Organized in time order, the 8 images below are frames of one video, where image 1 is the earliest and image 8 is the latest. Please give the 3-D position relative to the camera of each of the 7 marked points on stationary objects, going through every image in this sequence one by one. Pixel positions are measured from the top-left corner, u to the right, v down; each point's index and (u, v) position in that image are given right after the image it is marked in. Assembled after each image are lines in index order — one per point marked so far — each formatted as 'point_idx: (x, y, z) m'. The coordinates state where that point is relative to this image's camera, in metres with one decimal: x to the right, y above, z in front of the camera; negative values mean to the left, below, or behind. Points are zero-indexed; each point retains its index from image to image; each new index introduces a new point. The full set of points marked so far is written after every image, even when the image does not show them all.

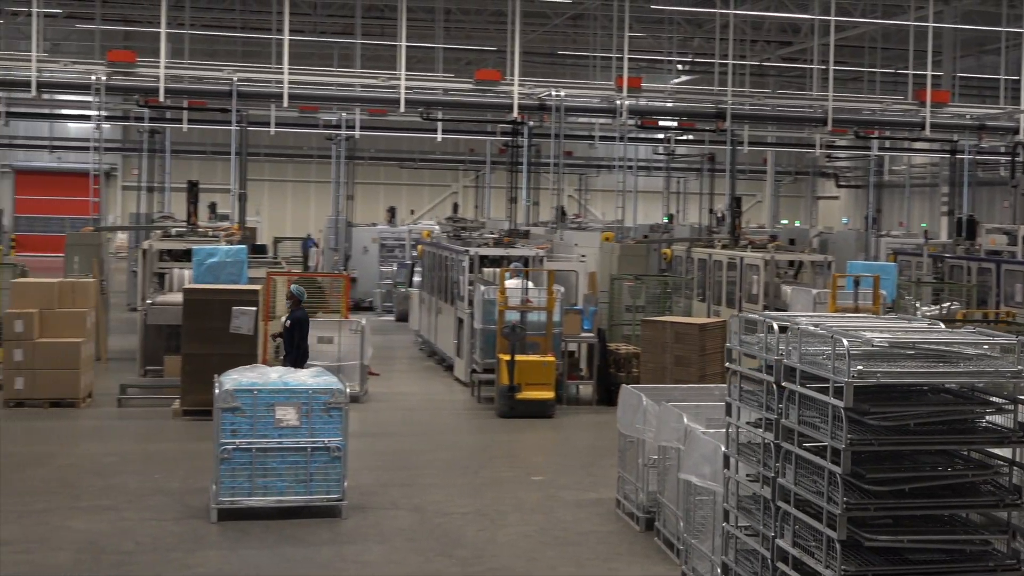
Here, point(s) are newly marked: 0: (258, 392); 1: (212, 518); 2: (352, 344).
0: (-1.1, -0.5, +7.1) m
1: (-1.3, -1.1, +7.0) m
2: (-1.2, -0.5, +13.1) m
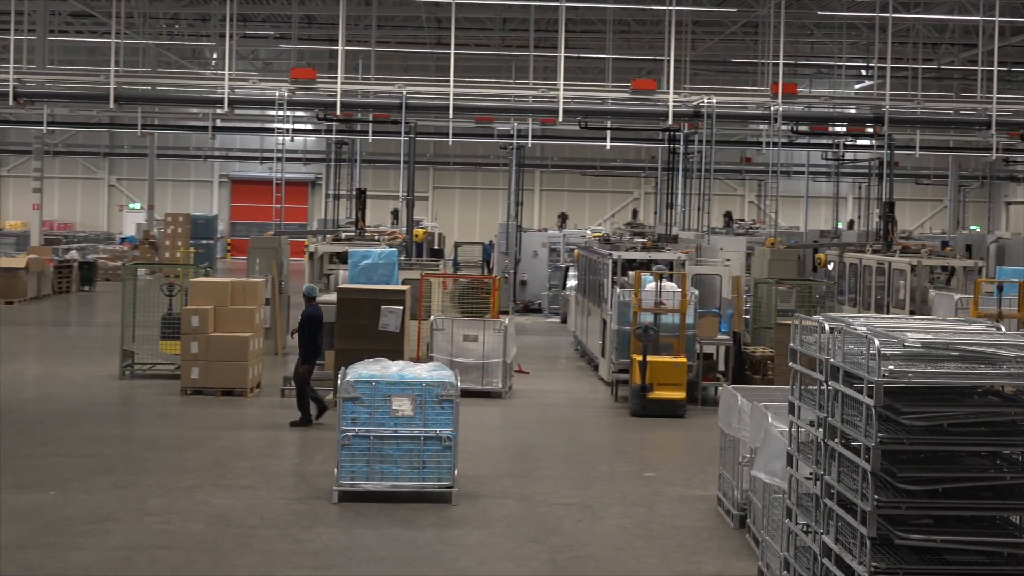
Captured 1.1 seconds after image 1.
0: (-0.7, -0.5, +7.7) m
1: (-0.9, -1.1, +7.6) m
2: (-0.1, -0.5, +13.7) m
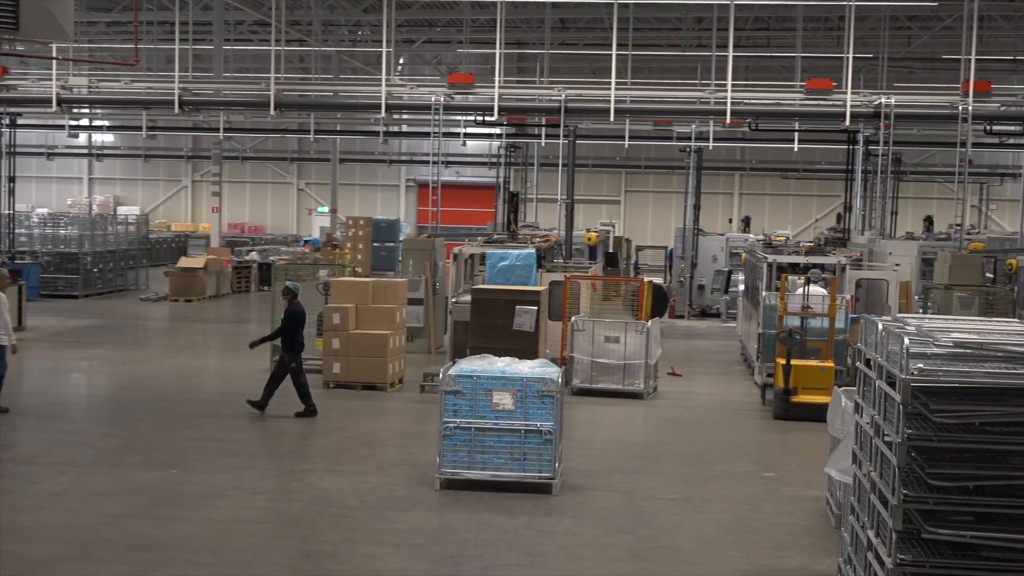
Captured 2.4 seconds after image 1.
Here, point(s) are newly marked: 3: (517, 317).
0: (-0.2, -0.5, +8.1) m
1: (-0.4, -1.1, +8.0) m
2: (+1.2, -0.5, +13.9) m
3: (+0.1, -0.2, +11.4) m
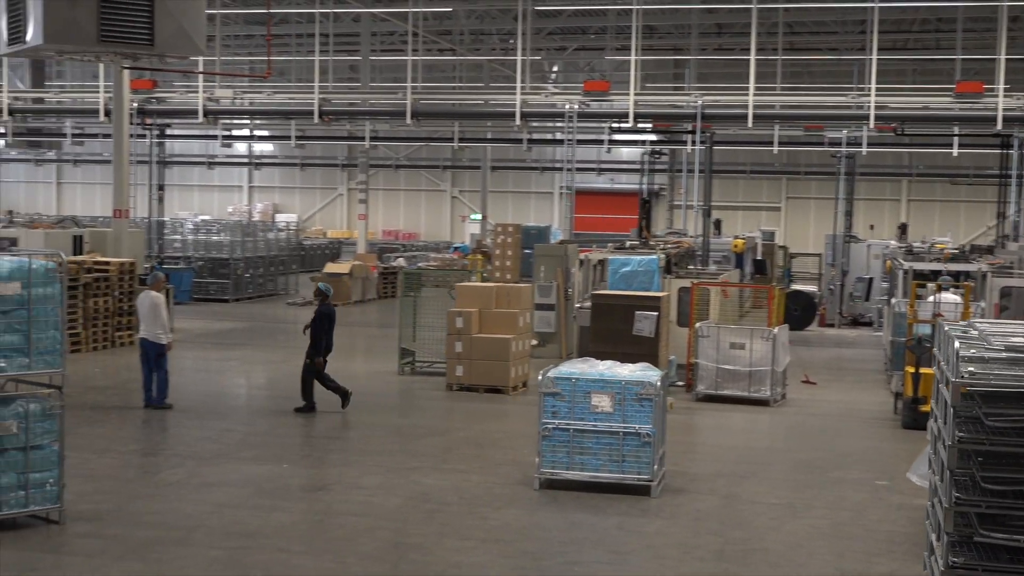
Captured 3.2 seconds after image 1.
0: (+0.4, -0.5, +8.3) m
1: (+0.1, -1.1, +8.3) m
2: (+2.3, -0.6, +13.9) m
3: (+0.9, -0.3, +11.5) m
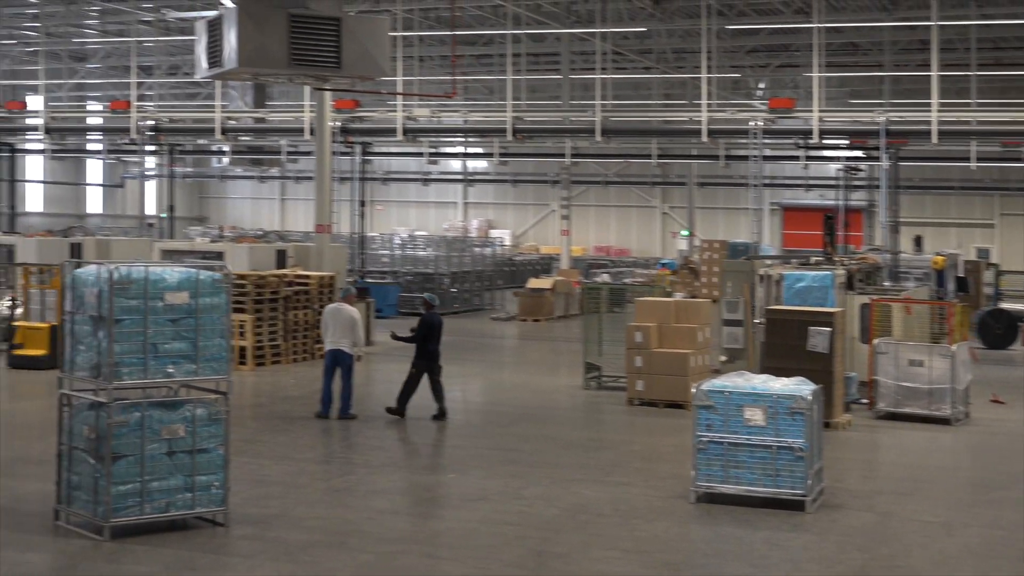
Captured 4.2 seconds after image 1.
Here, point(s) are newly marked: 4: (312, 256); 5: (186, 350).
0: (+1.2, -0.6, +8.4) m
1: (+1.0, -1.2, +8.3) m
2: (+3.9, -0.7, +13.6) m
3: (+2.2, -0.4, +11.4) m
4: (-2.3, +0.4, +17.5) m
5: (-1.5, -0.3, +7.1) m
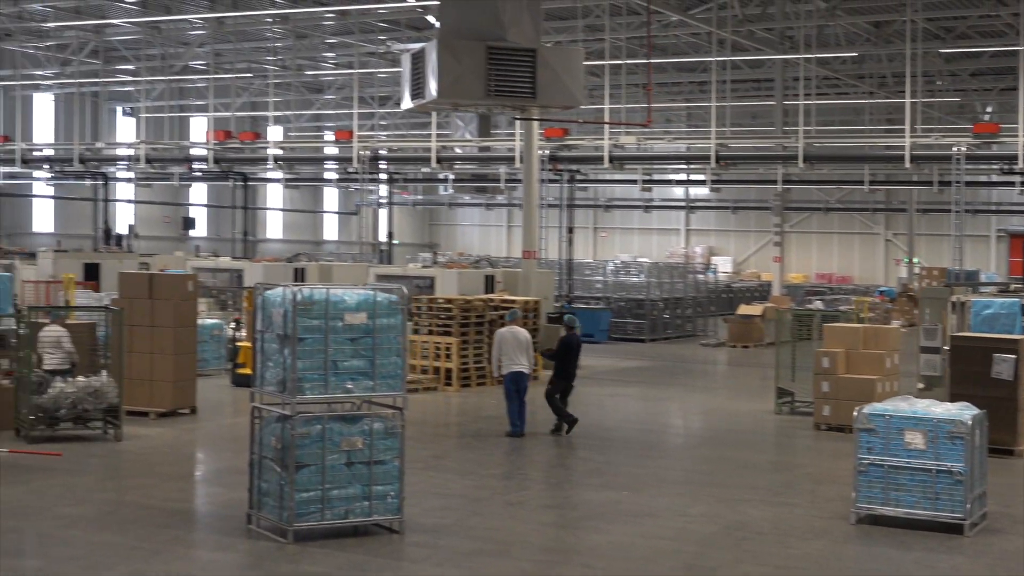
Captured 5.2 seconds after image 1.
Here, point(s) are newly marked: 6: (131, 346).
0: (+2.1, -0.7, +8.4) m
1: (+1.9, -1.3, +8.4) m
2: (+5.6, -1.0, +13.2) m
3: (+3.6, -0.6, +11.3) m
4: (+0.1, +0.1, +18.0) m
5: (-0.7, -0.4, +7.6) m
6: (-3.2, -0.5, +12.9) m
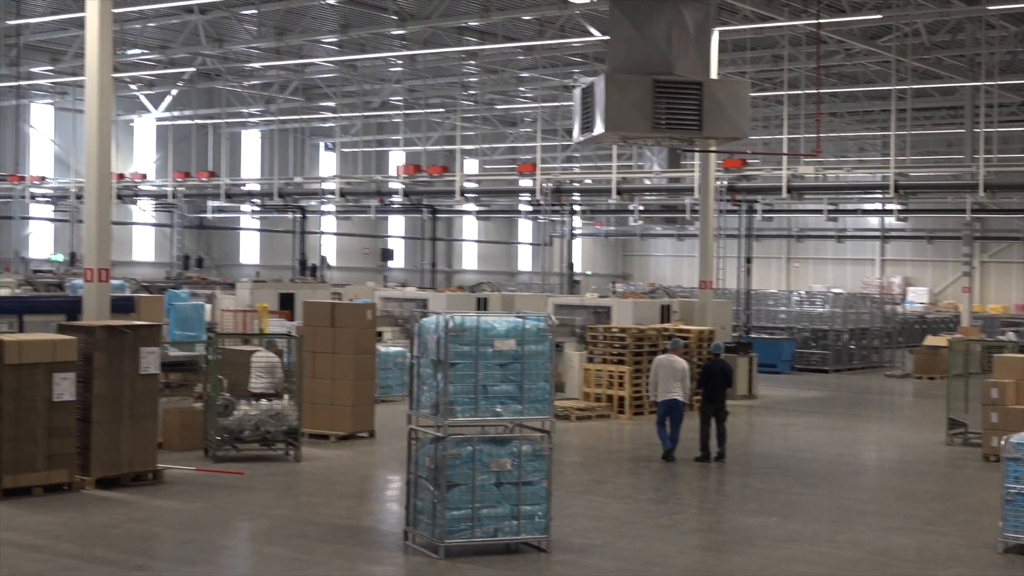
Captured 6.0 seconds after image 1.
0: (+3.0, -0.9, +8.4) m
1: (+2.7, -1.5, +8.4) m
2: (+7.1, -1.2, +12.7) m
3: (+4.8, -0.8, +11.1) m
4: (+2.2, -0.3, +18.2) m
5: (0.0, -0.5, +8.0) m
6: (-1.7, -0.7, +13.5) m
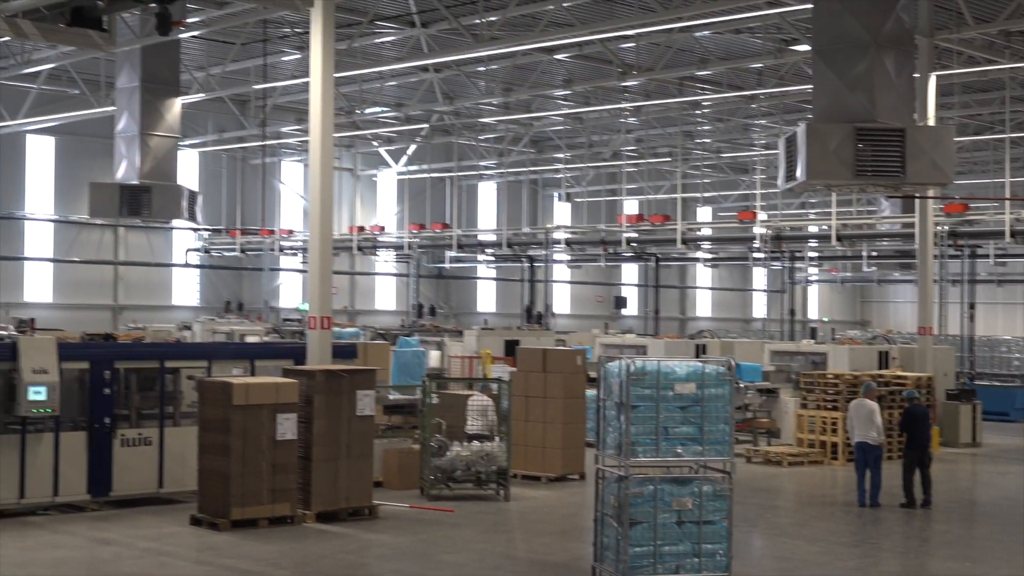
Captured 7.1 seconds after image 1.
0: (+4.0, -1.1, +8.2) m
1: (+3.7, -1.7, +8.3) m
2: (+8.7, -1.6, +11.8) m
3: (+6.2, -1.1, +10.6) m
4: (+4.8, -0.8, +18.0) m
5: (+1.0, -0.8, +8.3) m
6: (+0.1, -1.2, +14.0) m
